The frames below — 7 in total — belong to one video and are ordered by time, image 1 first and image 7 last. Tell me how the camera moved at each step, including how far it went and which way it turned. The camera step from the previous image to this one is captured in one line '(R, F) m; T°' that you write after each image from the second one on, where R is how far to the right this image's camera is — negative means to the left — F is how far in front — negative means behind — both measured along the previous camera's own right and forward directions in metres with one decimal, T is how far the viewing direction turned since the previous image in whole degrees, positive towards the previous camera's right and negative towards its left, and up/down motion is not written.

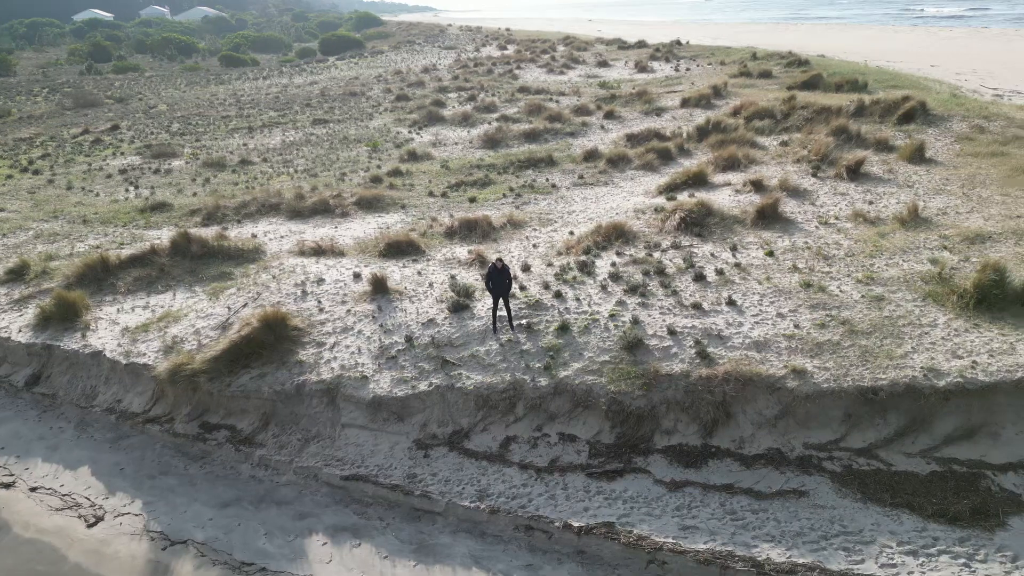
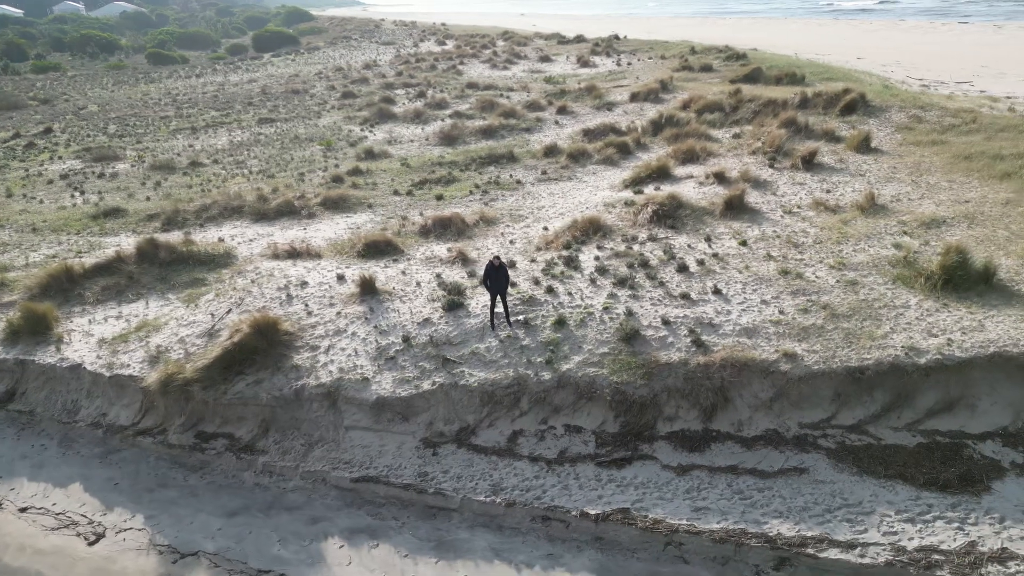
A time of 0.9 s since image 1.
(-0.8, -0.1) m; +5°
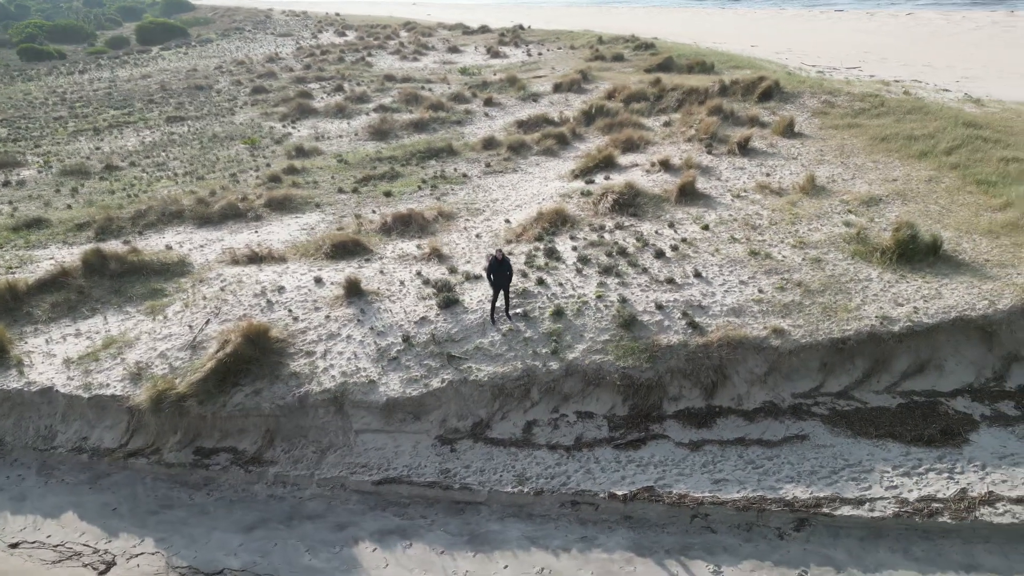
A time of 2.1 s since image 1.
(-1.4, -0.1) m; +7°
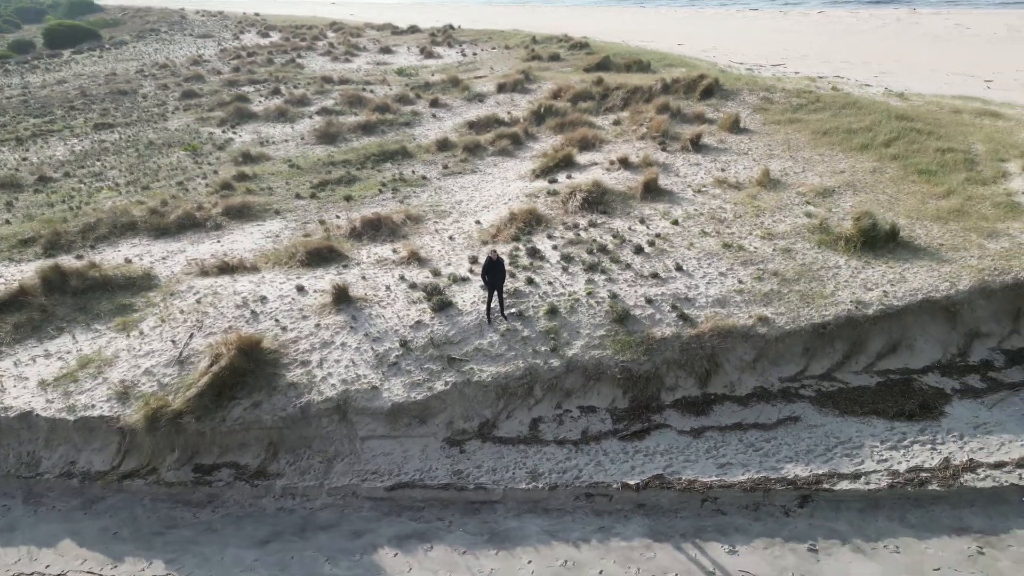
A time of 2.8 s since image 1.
(-1.0, -0.1) m; +5°
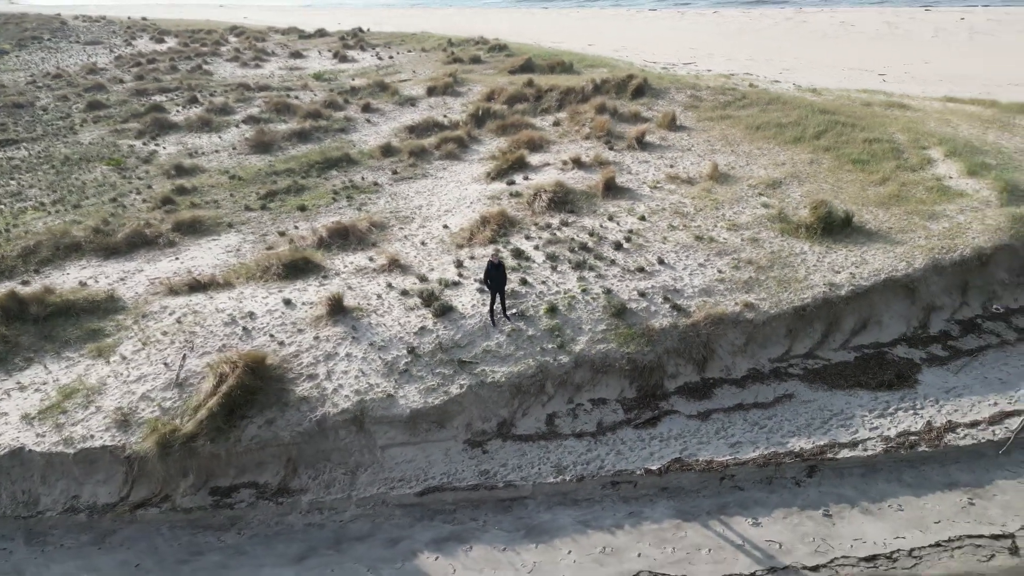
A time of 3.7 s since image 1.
(-1.4, -0.2) m; +7°
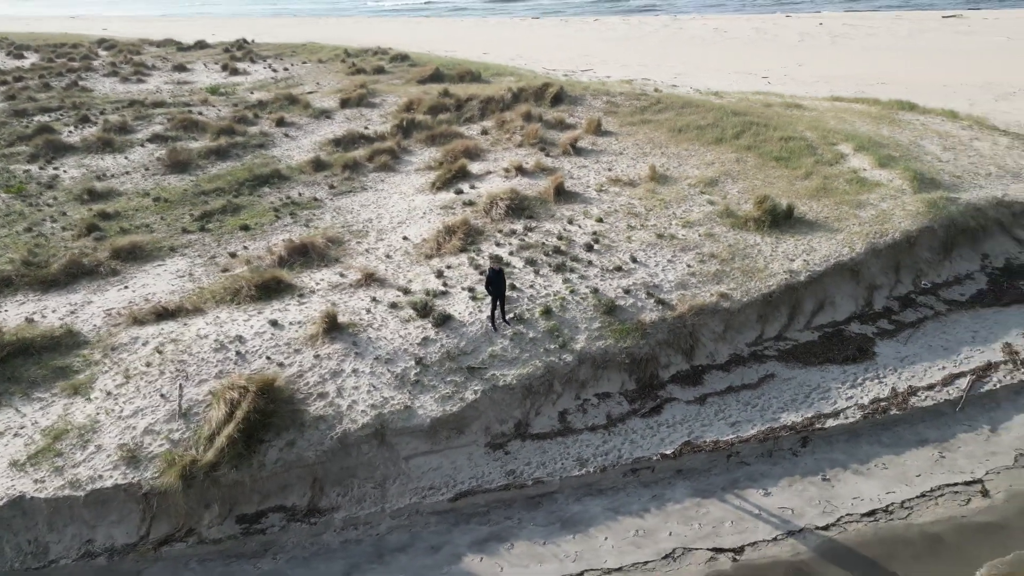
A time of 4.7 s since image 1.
(-1.7, -0.3) m; +9°
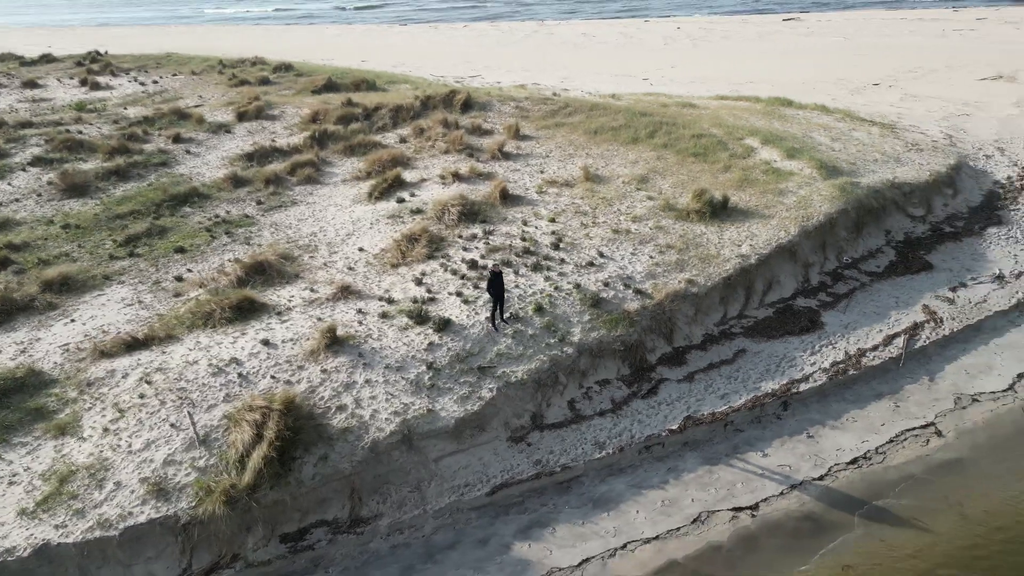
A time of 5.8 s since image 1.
(-2.0, -0.3) m; +10°
